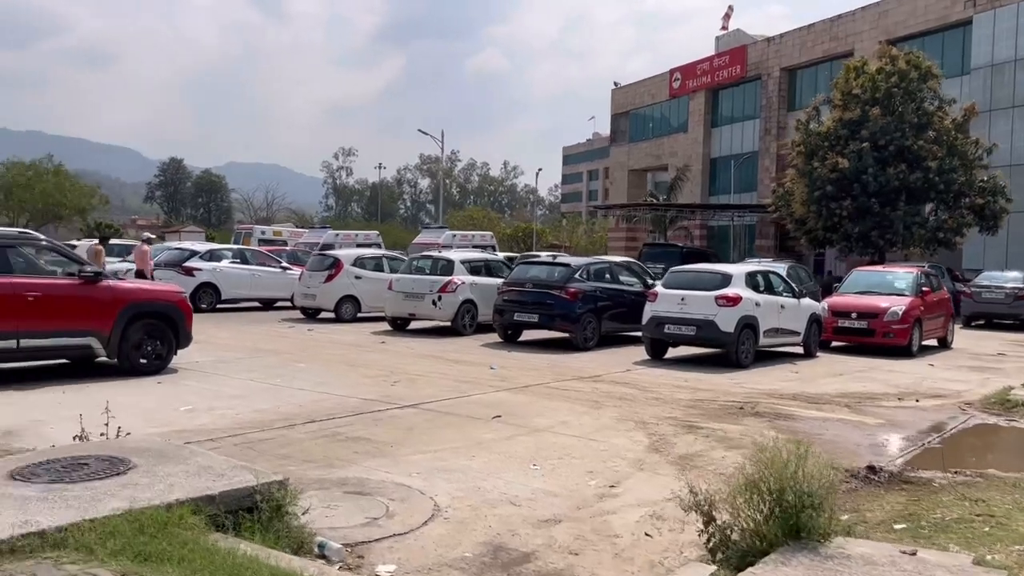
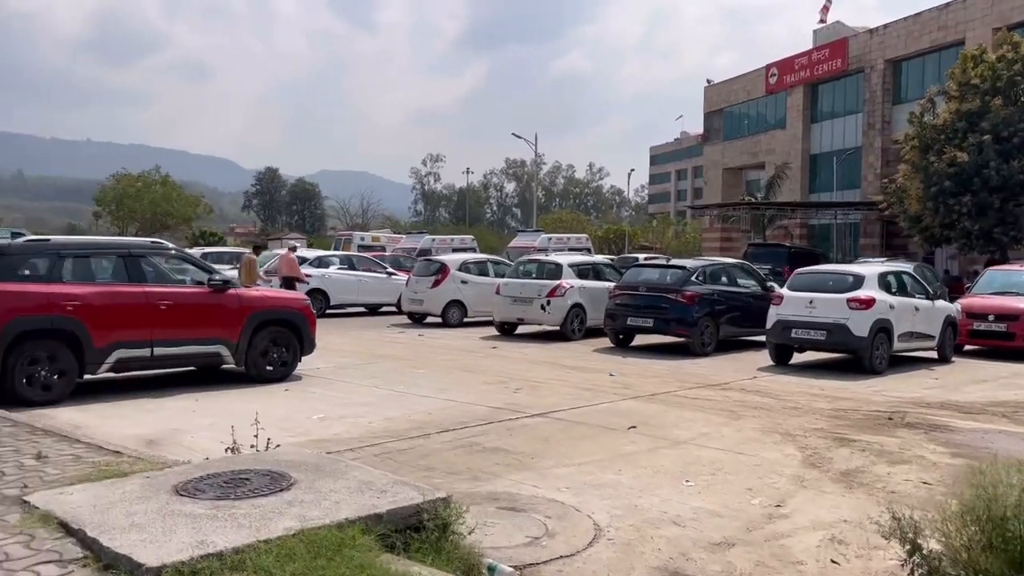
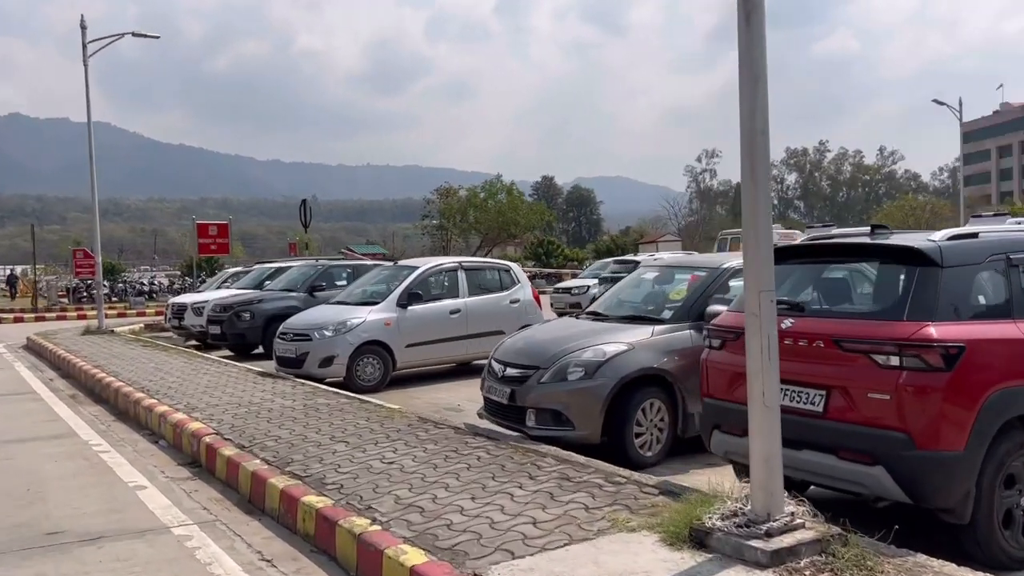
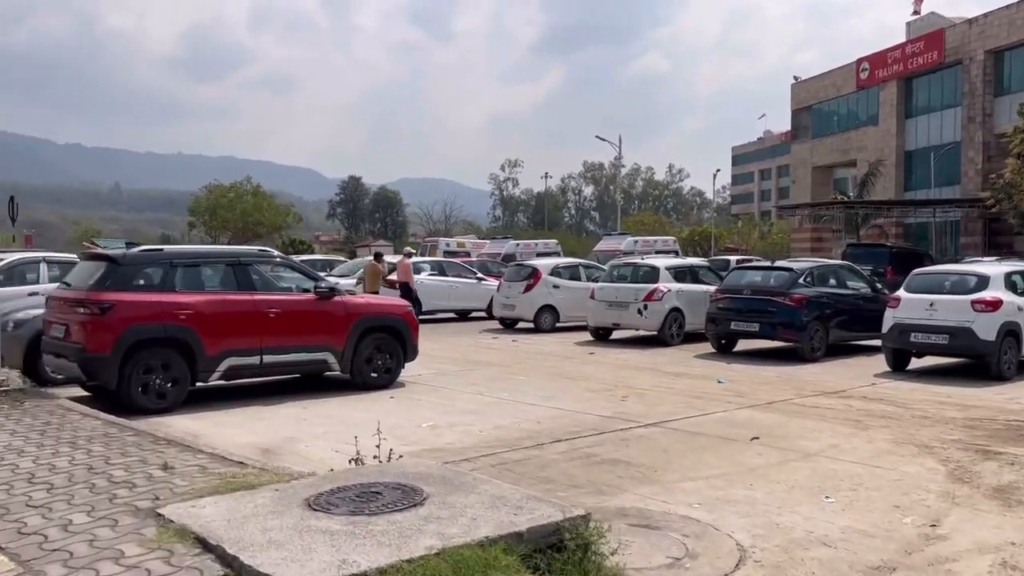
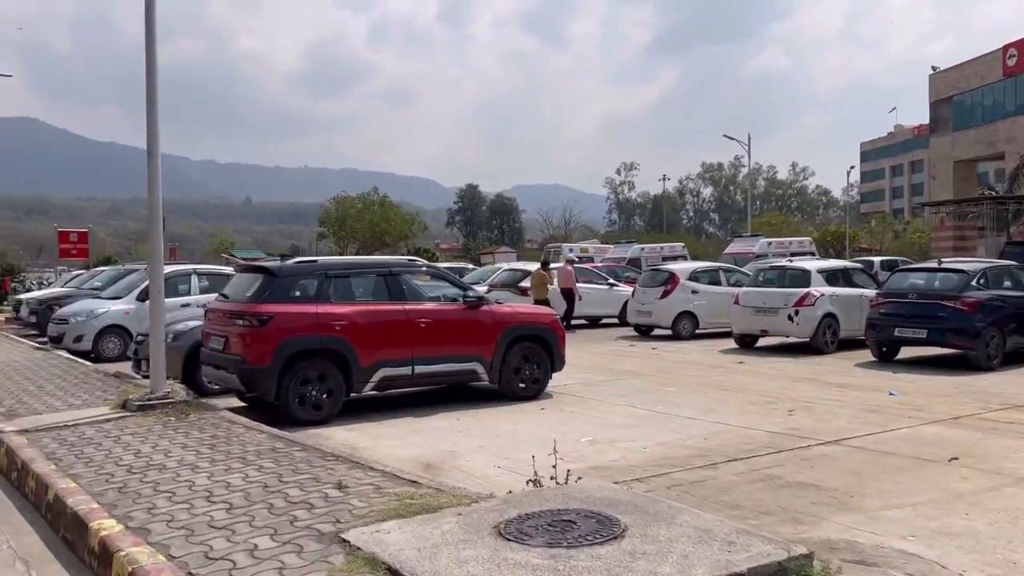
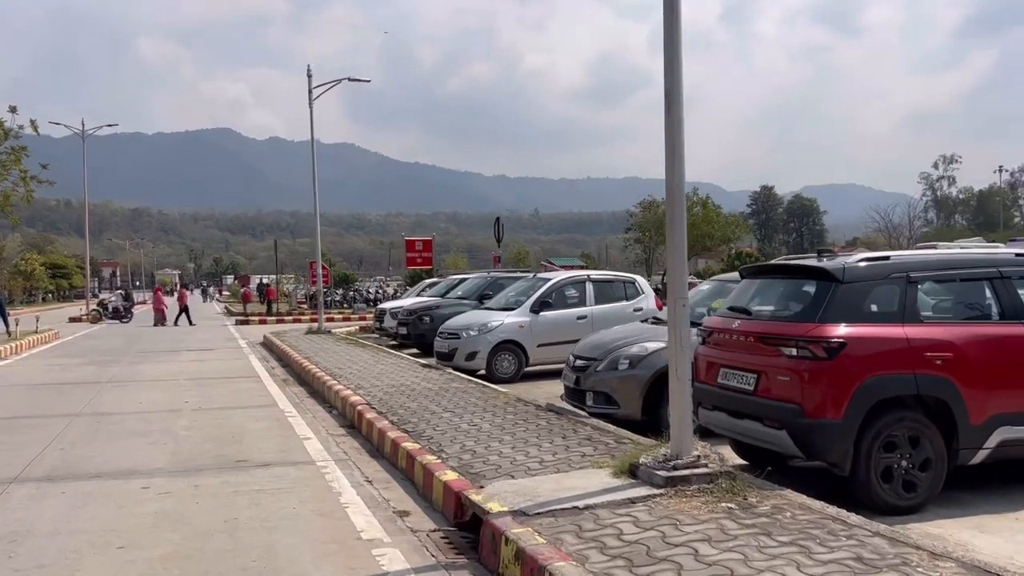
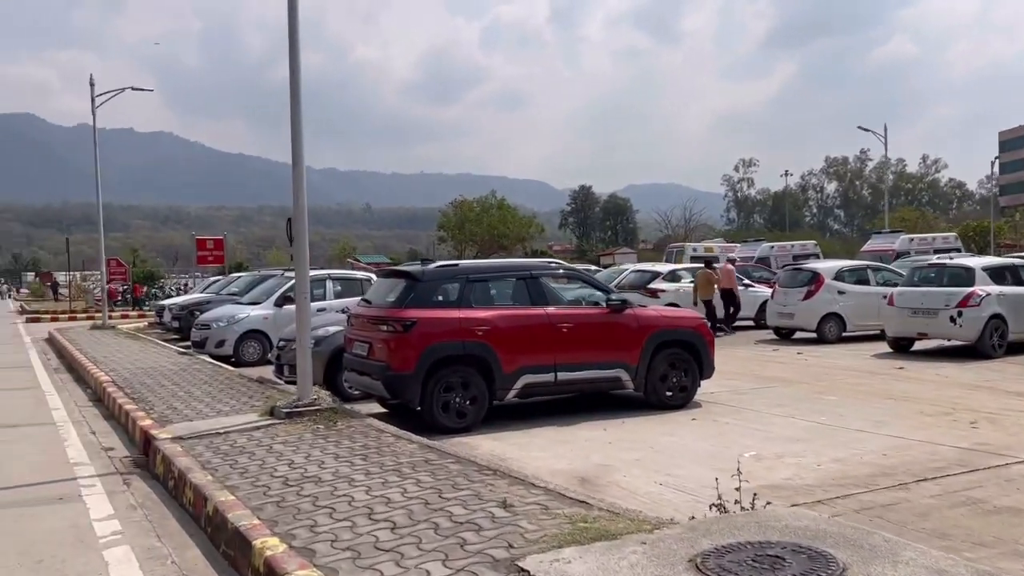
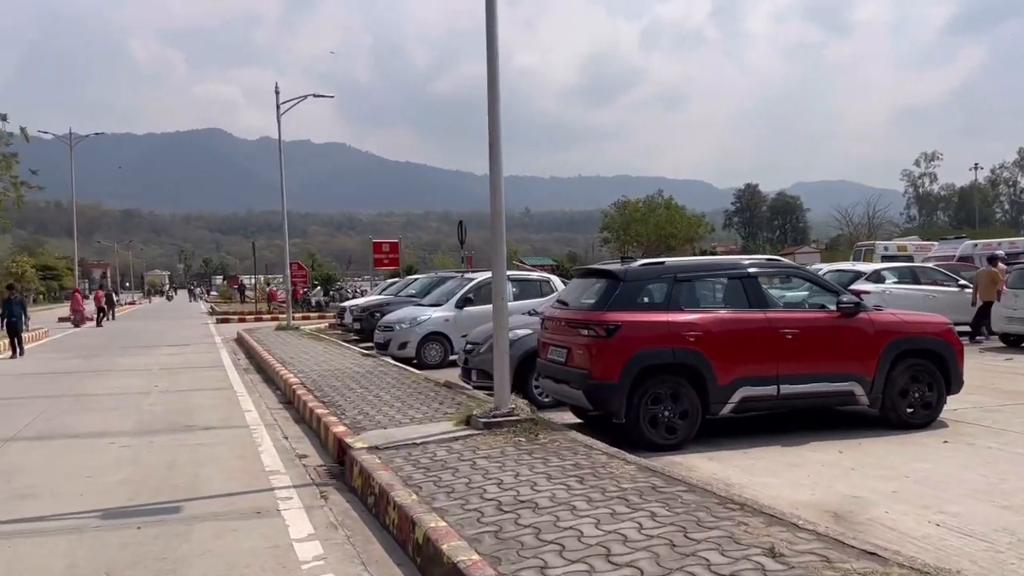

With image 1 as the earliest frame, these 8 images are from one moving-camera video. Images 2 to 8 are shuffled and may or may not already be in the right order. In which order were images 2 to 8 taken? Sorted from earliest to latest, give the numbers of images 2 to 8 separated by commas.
2, 4, 5, 7, 8, 6, 3
